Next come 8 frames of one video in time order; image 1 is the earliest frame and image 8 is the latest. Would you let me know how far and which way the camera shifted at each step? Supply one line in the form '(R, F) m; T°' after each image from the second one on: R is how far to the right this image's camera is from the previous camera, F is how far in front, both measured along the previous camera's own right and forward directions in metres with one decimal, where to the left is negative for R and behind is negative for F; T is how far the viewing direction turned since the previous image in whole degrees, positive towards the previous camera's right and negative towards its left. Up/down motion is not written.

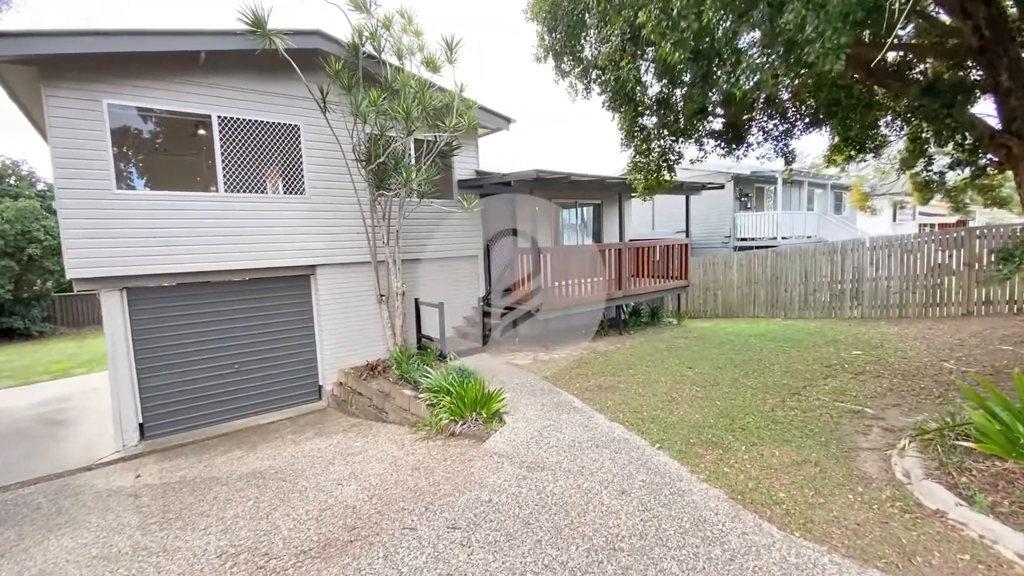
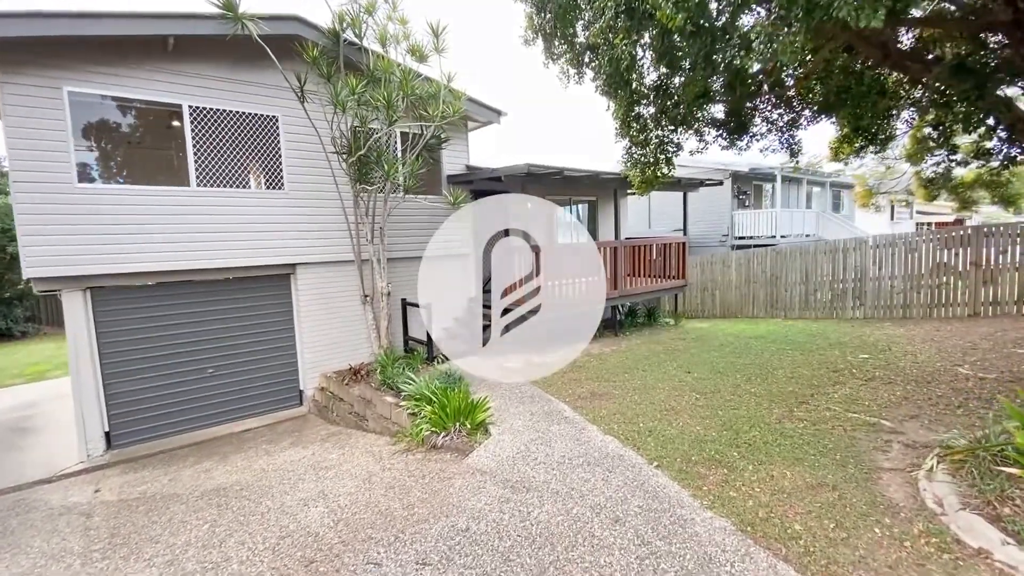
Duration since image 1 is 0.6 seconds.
(+0.1, +0.4) m; 0°
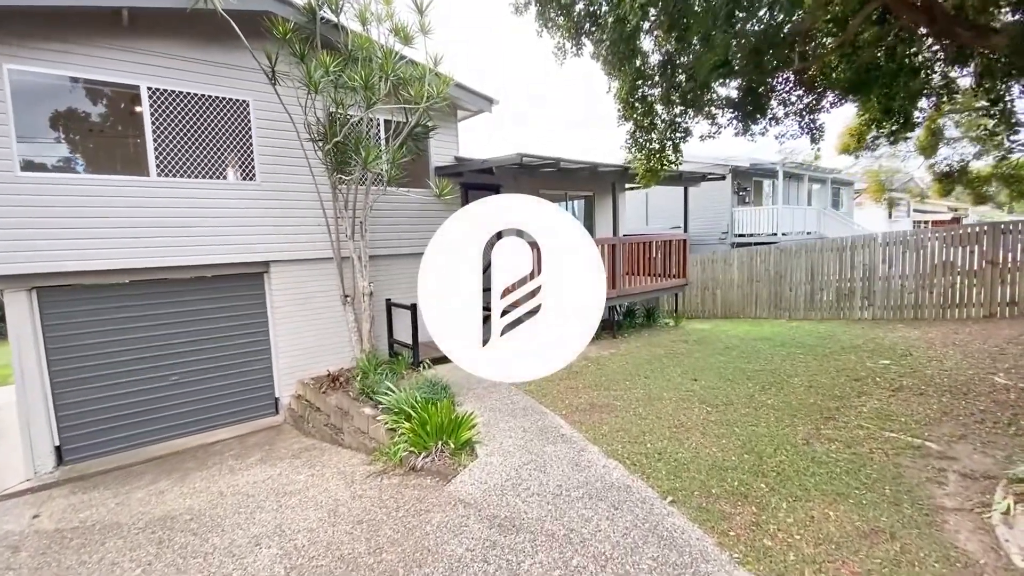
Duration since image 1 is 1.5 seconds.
(0.0, +0.5) m; +1°
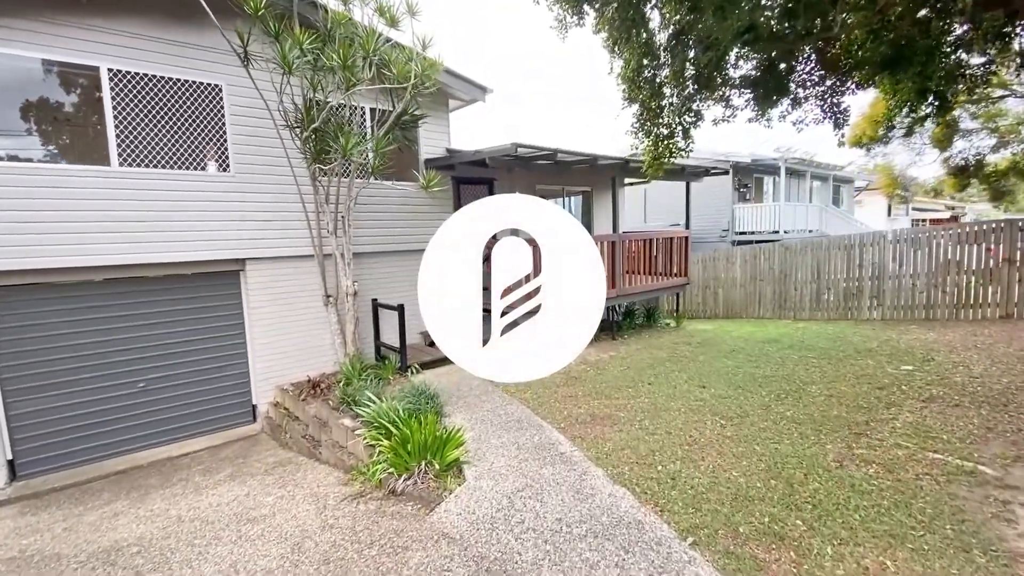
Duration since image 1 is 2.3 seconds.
(0.0, +0.4) m; +1°
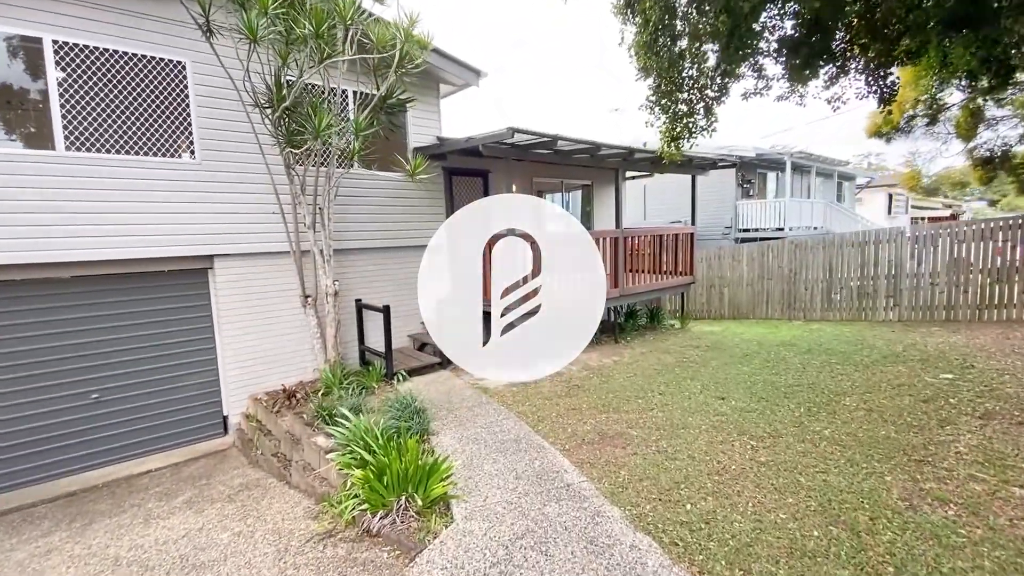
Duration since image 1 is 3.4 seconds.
(0.0, +0.6) m; +1°
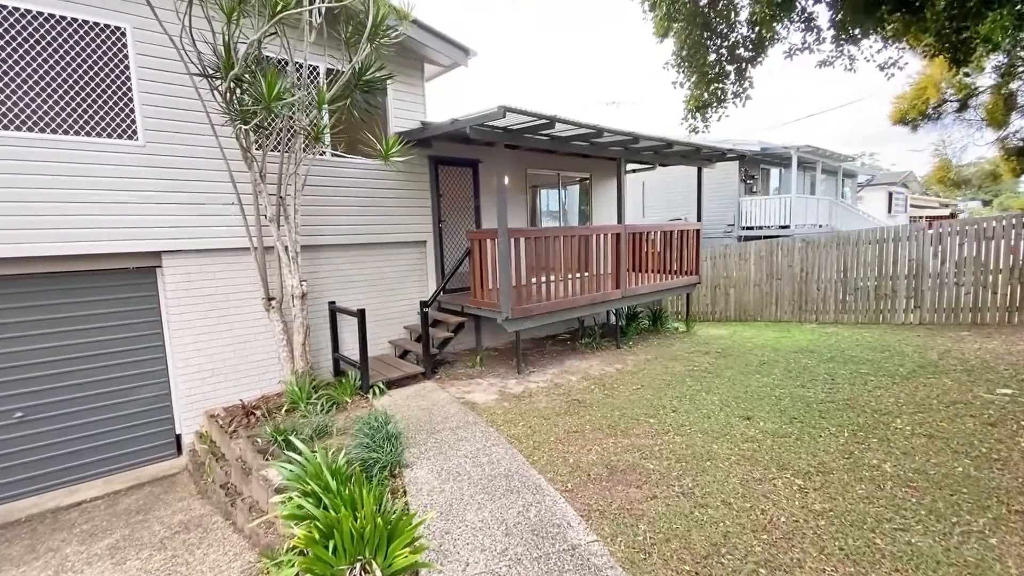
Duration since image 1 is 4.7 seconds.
(0.0, +0.7) m; +1°
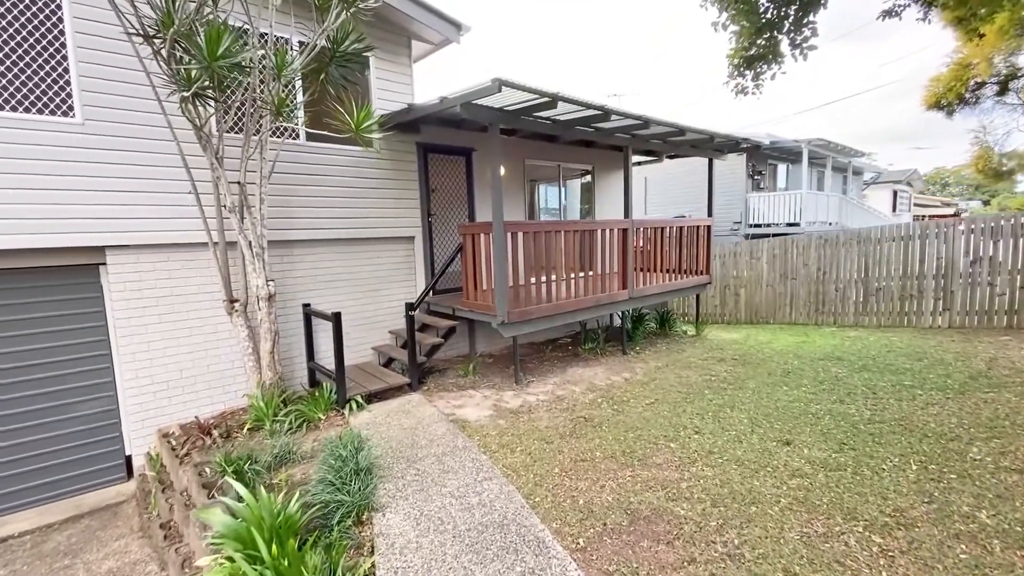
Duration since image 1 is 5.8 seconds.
(0.0, +0.6) m; 0°
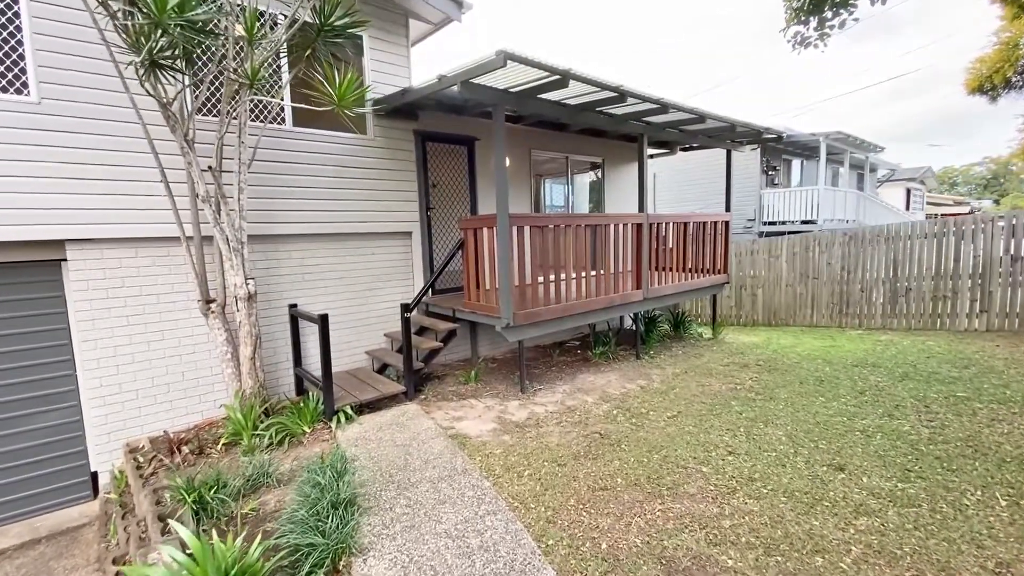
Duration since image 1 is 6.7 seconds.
(0.0, +0.5) m; 0°
